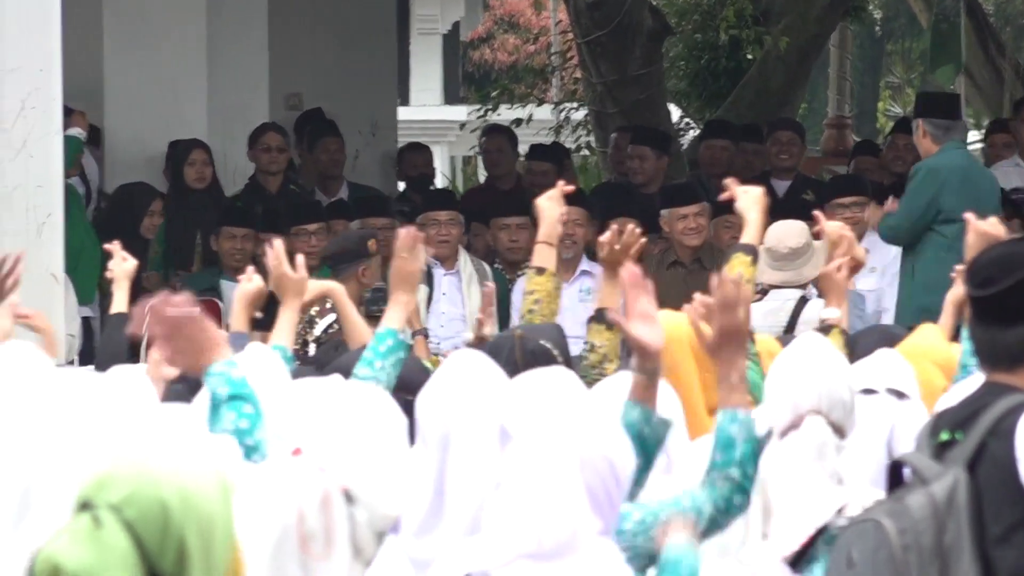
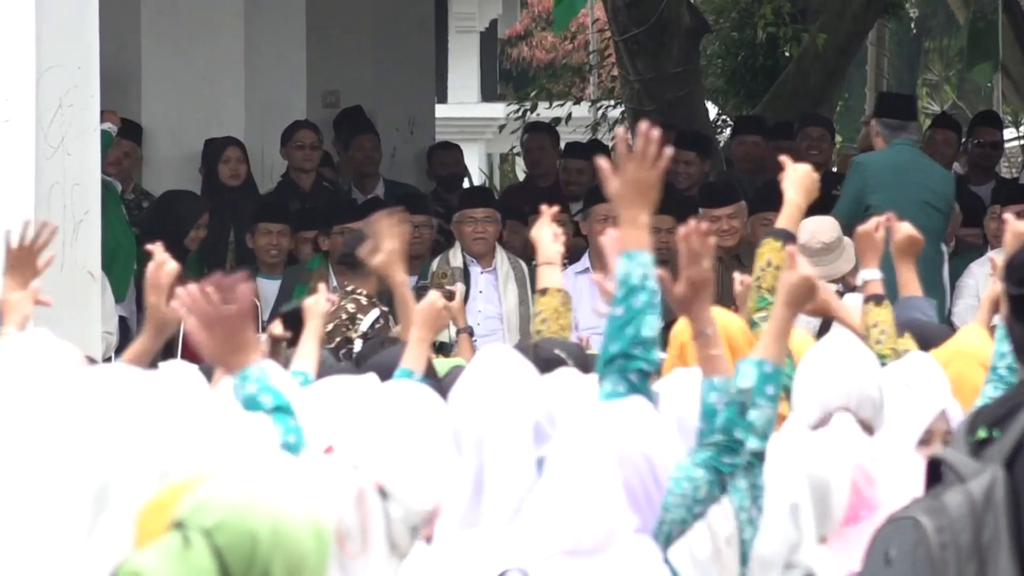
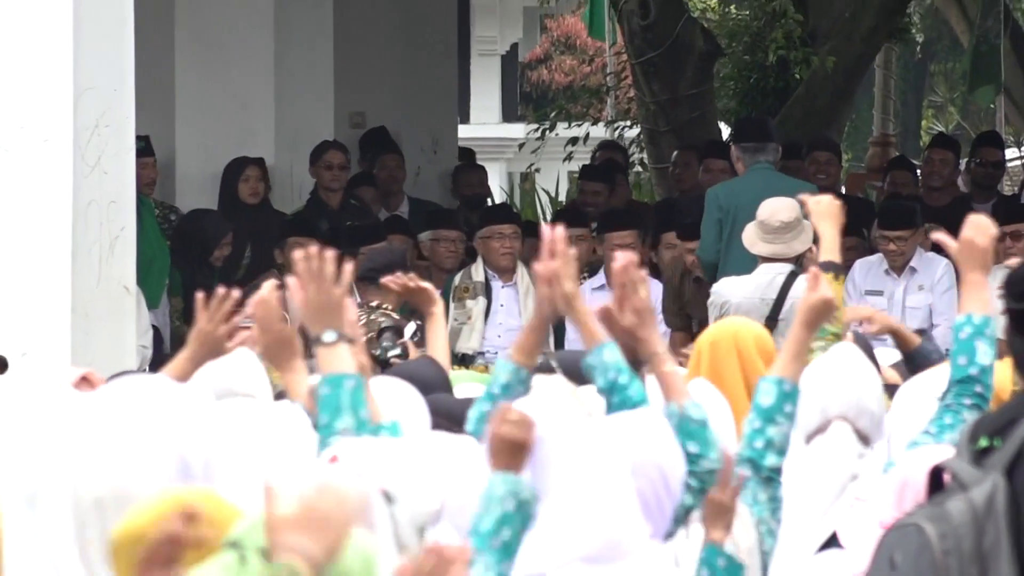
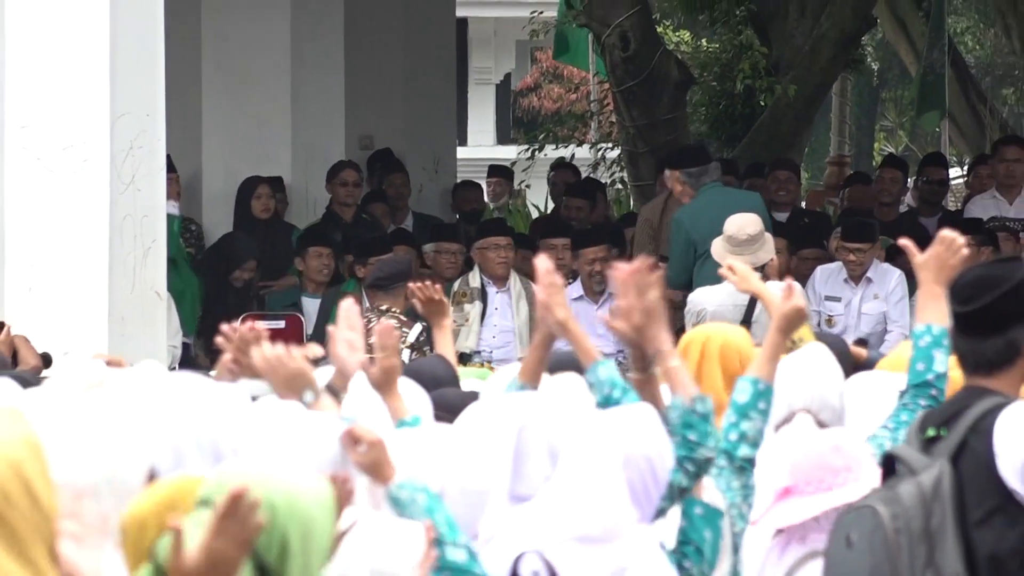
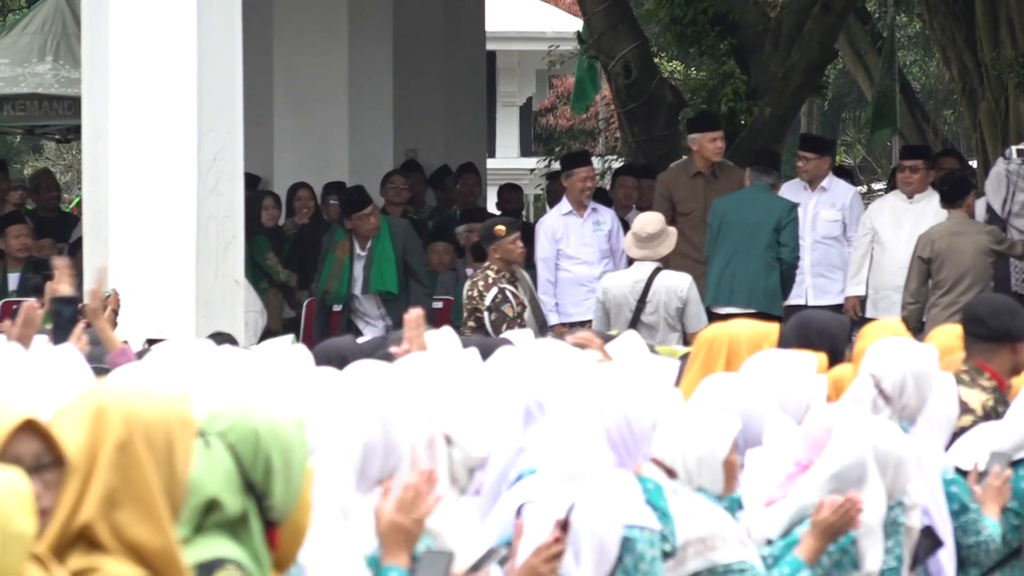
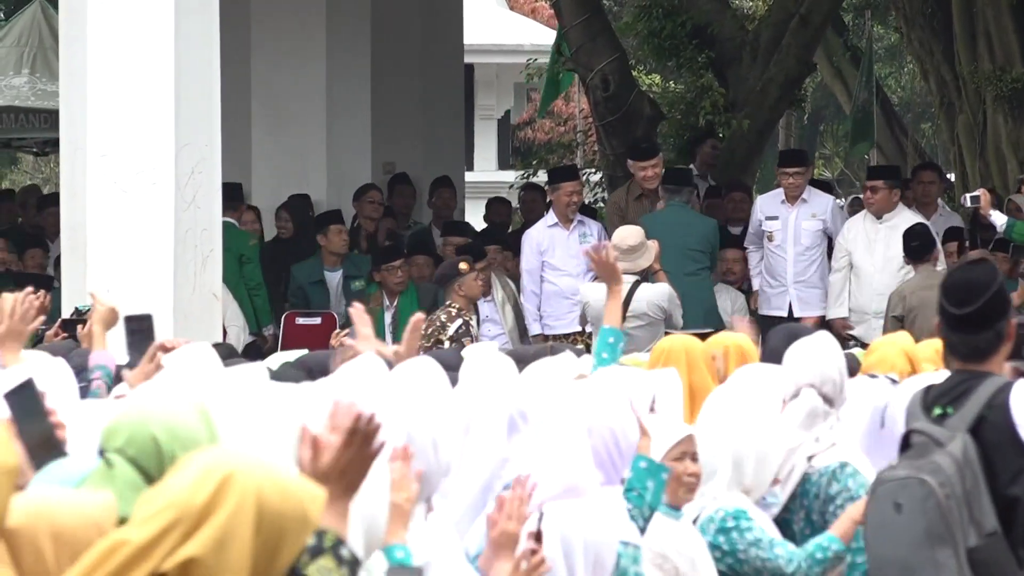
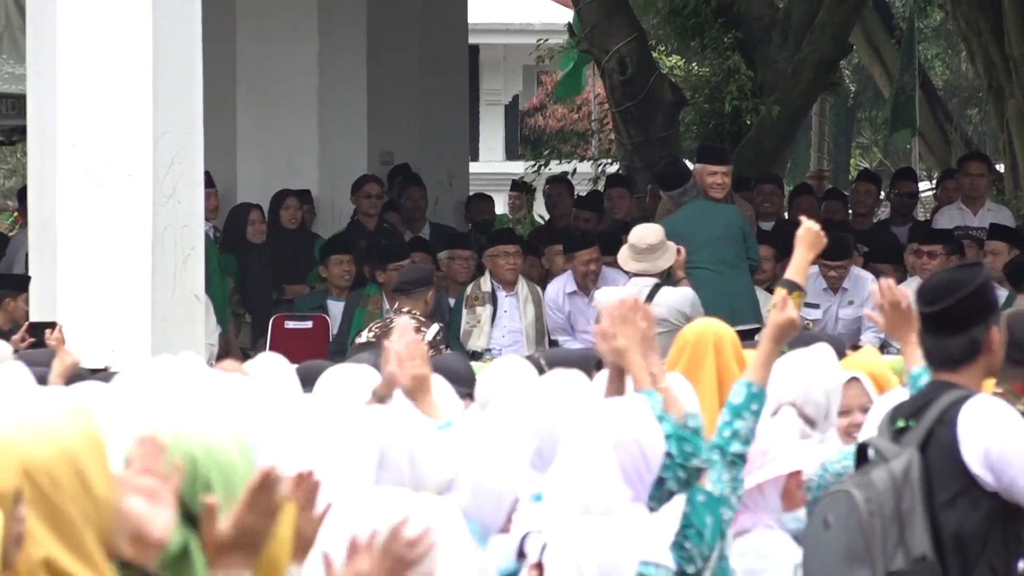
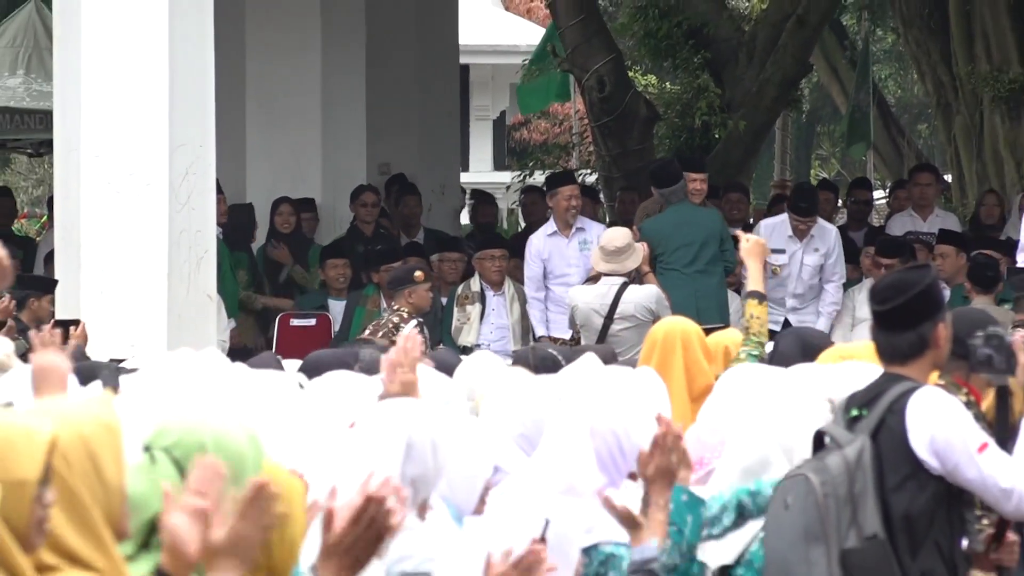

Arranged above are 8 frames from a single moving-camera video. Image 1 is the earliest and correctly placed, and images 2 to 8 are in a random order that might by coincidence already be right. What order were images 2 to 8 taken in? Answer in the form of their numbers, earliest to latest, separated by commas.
2, 3, 4, 7, 8, 6, 5
